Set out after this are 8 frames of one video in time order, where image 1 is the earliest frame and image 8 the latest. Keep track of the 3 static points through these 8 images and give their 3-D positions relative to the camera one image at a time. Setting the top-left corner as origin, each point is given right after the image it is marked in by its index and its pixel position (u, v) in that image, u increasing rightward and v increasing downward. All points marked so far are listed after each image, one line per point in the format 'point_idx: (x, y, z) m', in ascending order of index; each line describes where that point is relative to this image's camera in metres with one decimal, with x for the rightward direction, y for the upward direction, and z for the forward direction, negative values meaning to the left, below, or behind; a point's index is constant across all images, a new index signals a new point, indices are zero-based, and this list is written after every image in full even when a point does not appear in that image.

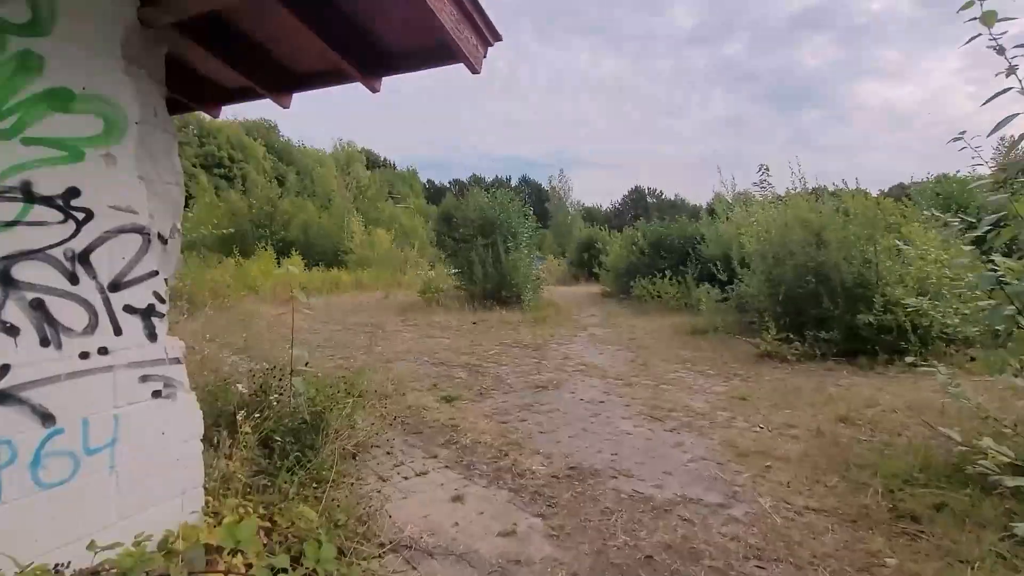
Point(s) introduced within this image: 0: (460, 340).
0: (-0.9, -0.9, +8.4) m
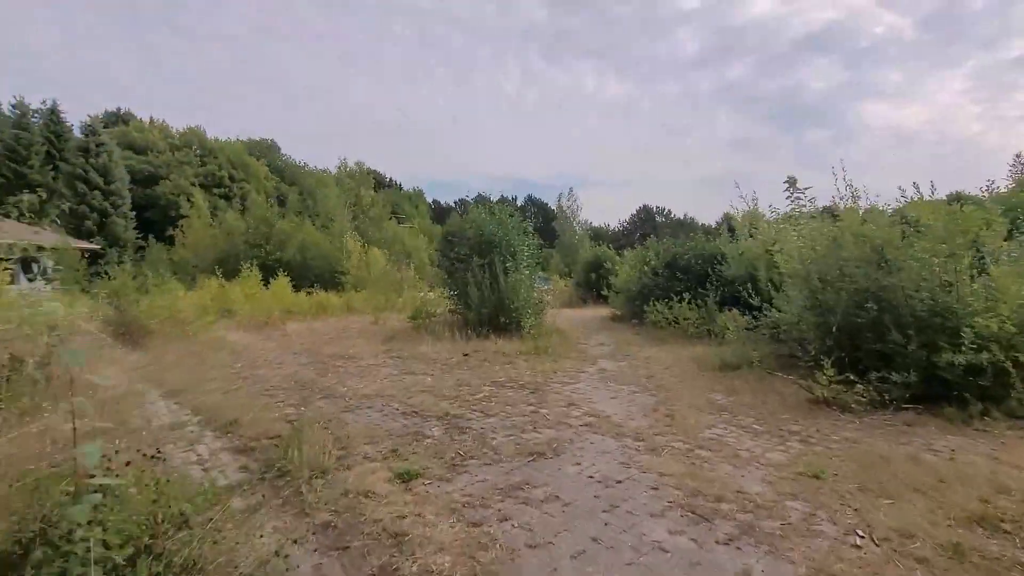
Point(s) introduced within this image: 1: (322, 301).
0: (-1.0, -1.3, +7.1) m
1: (-6.2, -0.4, +15.8) m
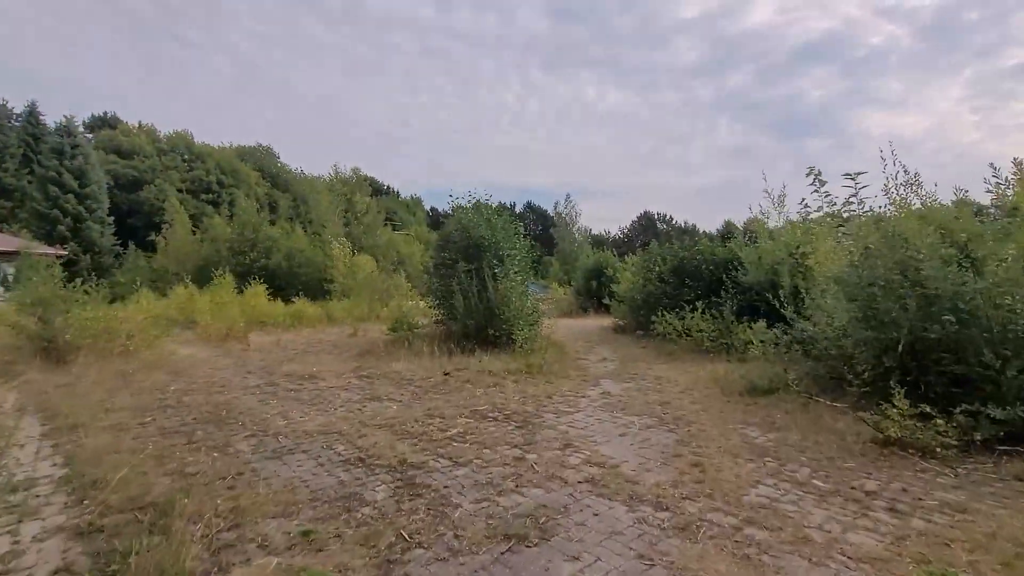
0: (-1.2, -1.4, +5.8) m
1: (-6.4, -0.7, +14.5) m
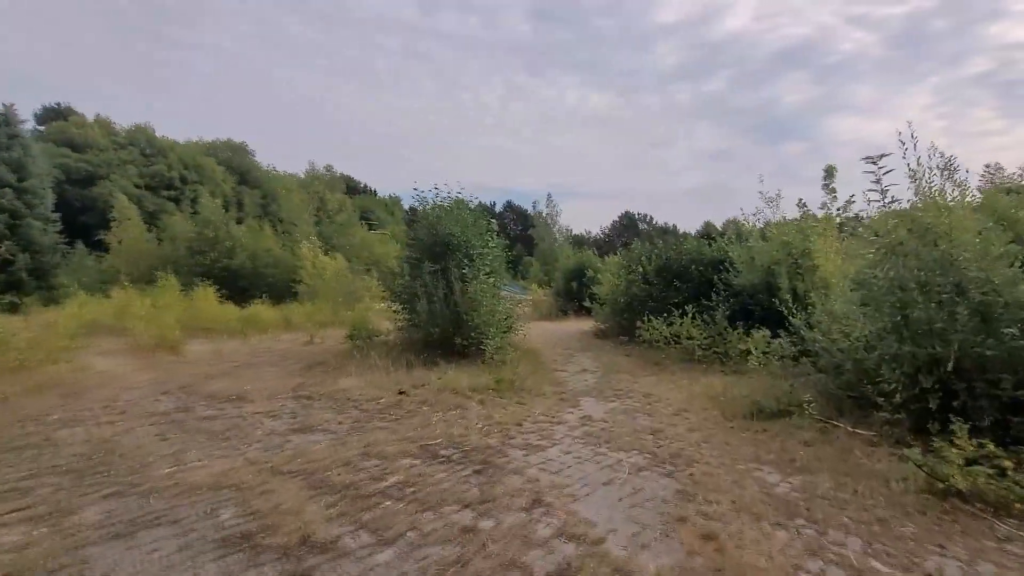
0: (-1.6, -1.5, +4.7) m
1: (-7.1, -0.8, +13.2) m
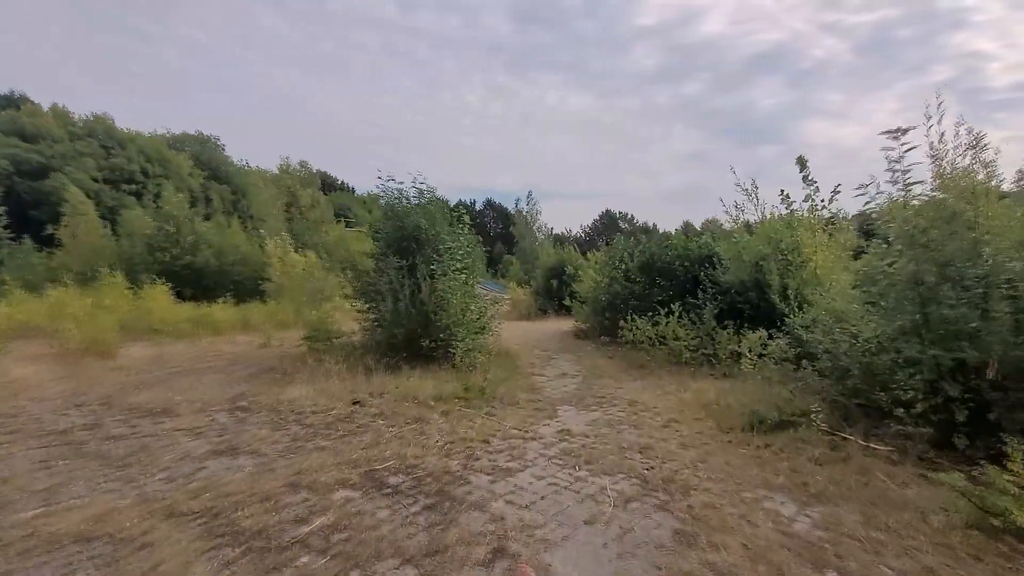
0: (-1.9, -1.4, +3.9) m
1: (-7.7, -0.7, +12.2) m
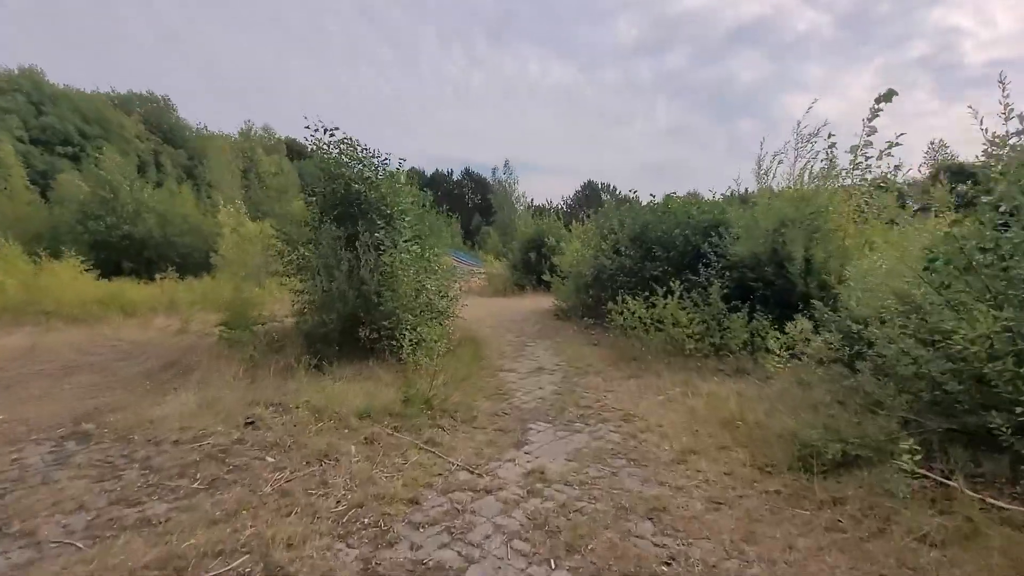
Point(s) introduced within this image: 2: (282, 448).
0: (-2.2, -1.3, +2.3) m
1: (-8.4, -0.2, +10.3) m
2: (-1.7, -1.2, +3.7) m
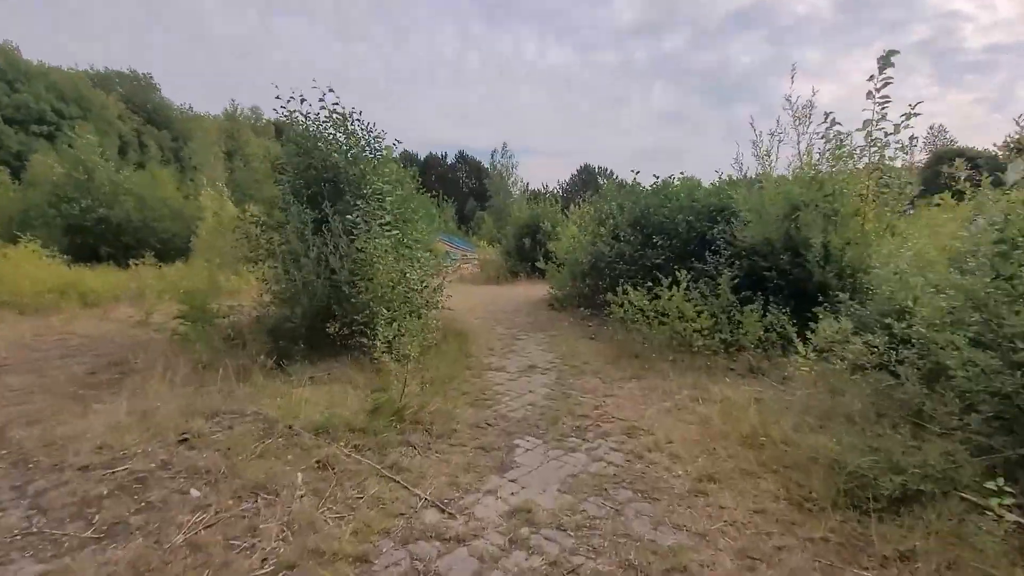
0: (-2.3, -1.3, +1.7) m
1: (-8.5, +0.1, +9.5) m
2: (-1.9, -1.2, +3.0) m
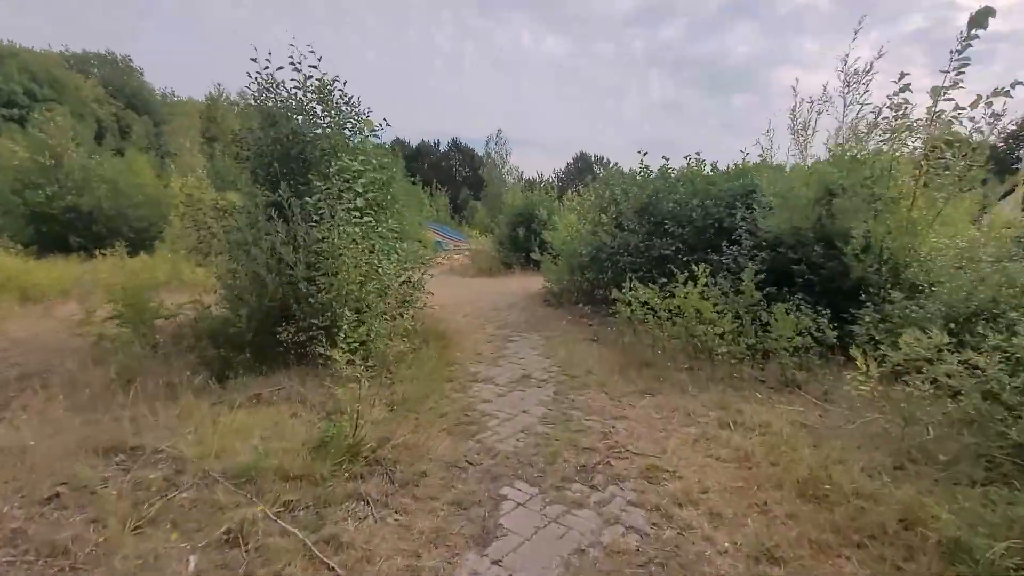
0: (-2.4, -1.3, +0.8) m
1: (-8.7, +0.2, +8.6) m
2: (-1.9, -1.2, +2.1) m
